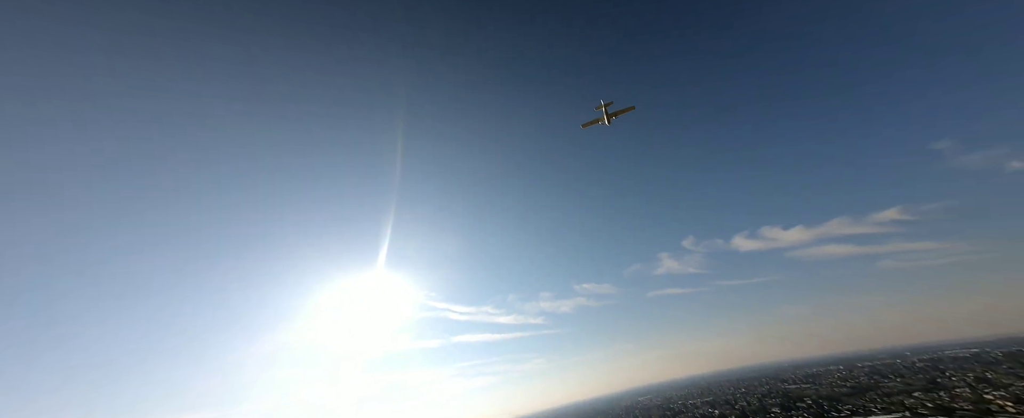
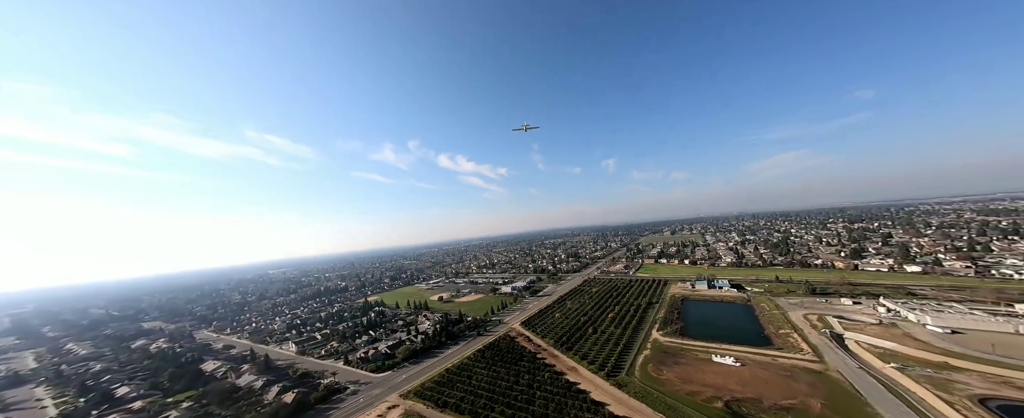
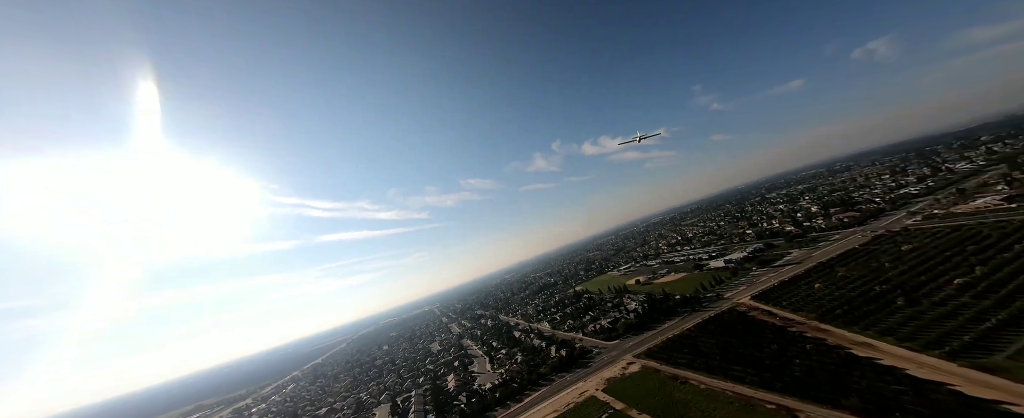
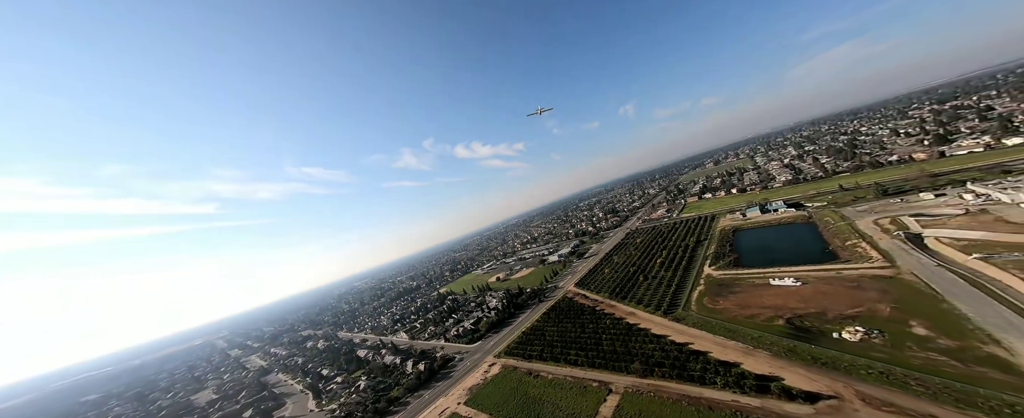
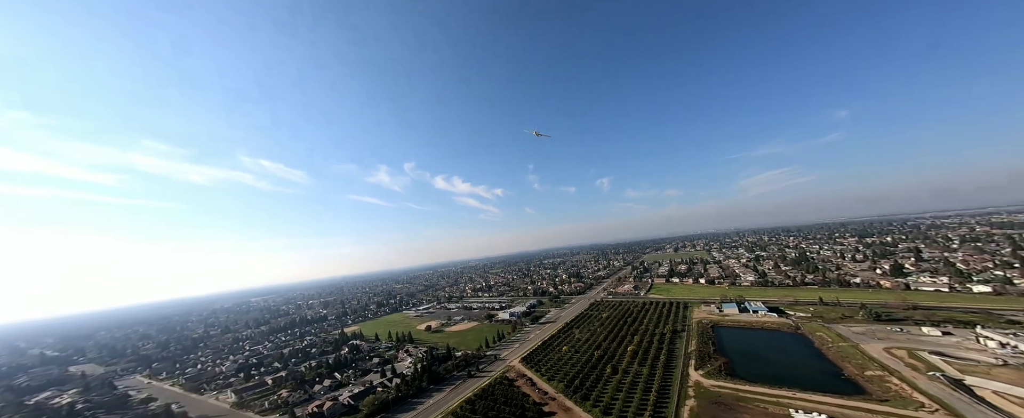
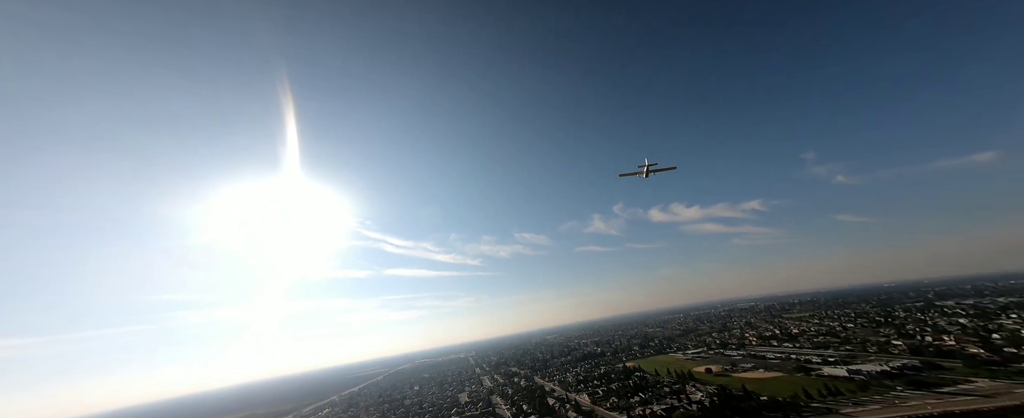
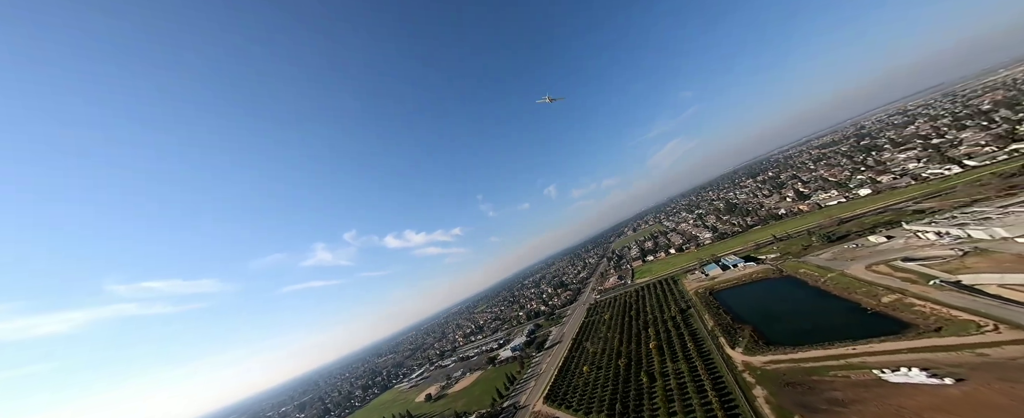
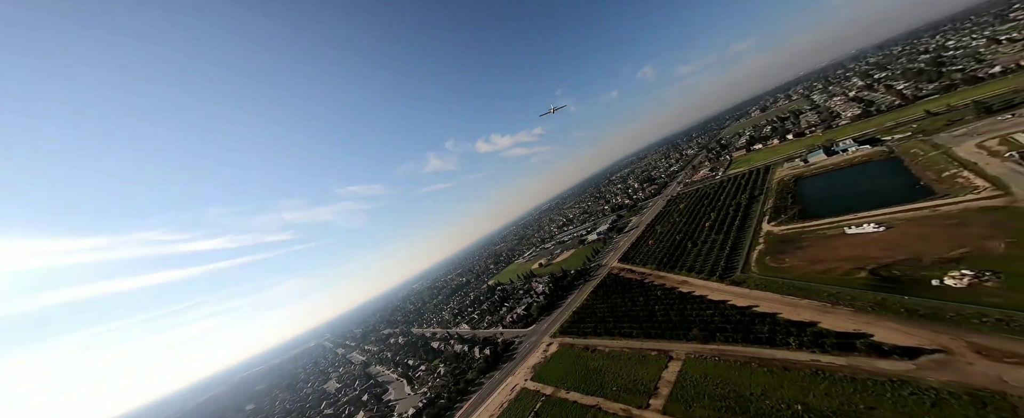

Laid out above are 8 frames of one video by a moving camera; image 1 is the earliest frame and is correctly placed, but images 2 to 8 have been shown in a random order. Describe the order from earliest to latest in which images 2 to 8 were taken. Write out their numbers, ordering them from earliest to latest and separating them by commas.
6, 3, 8, 4, 2, 5, 7
